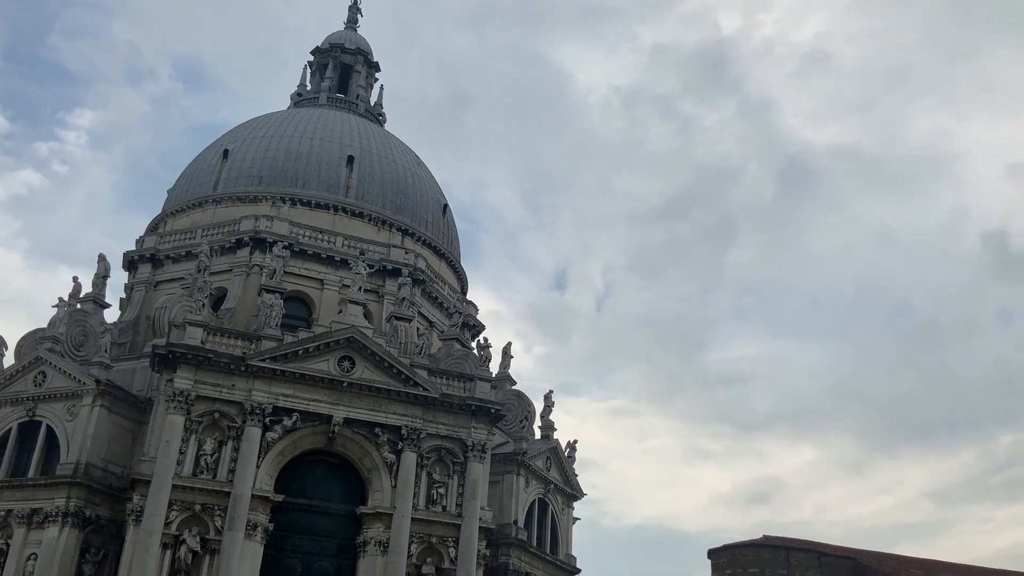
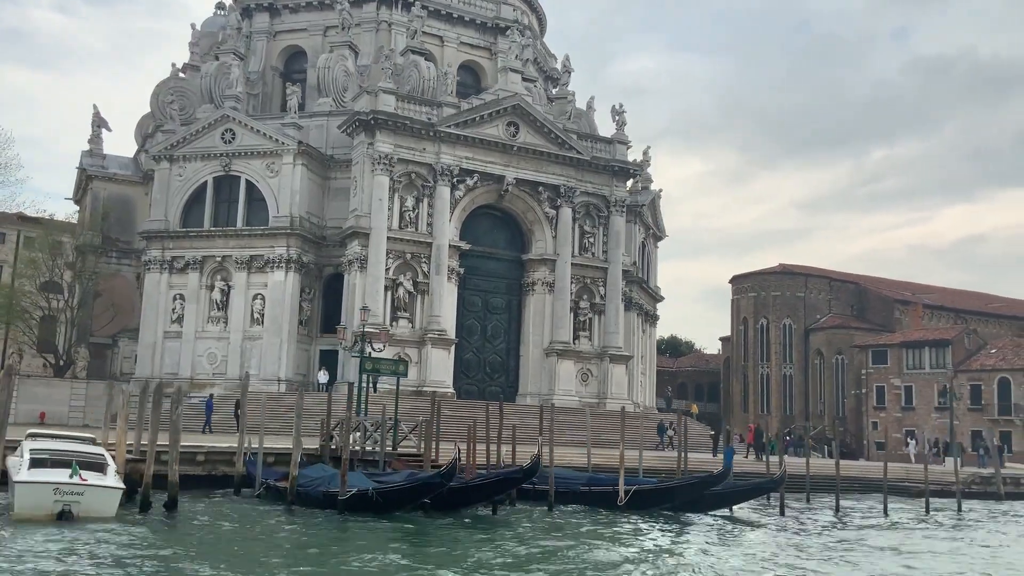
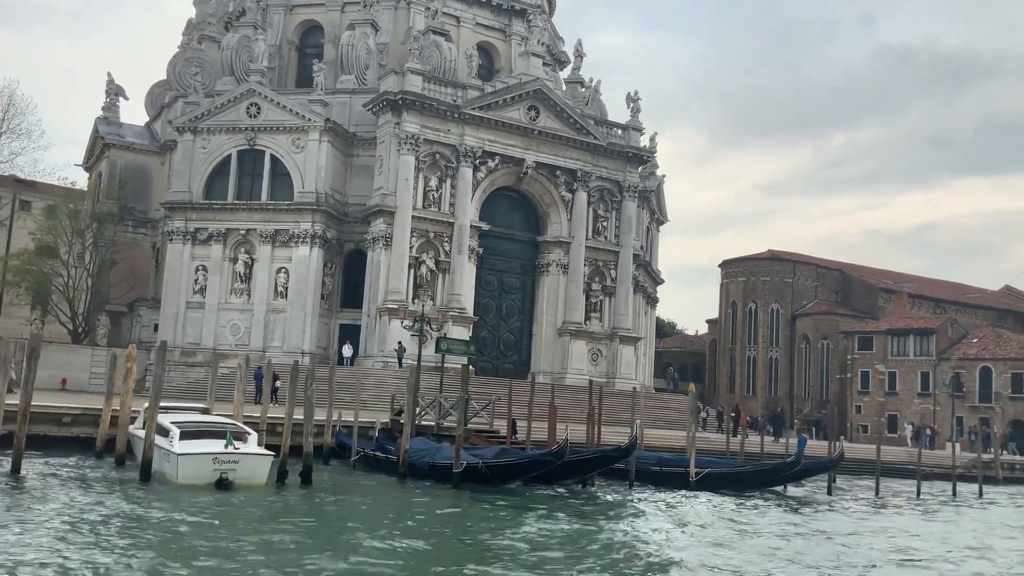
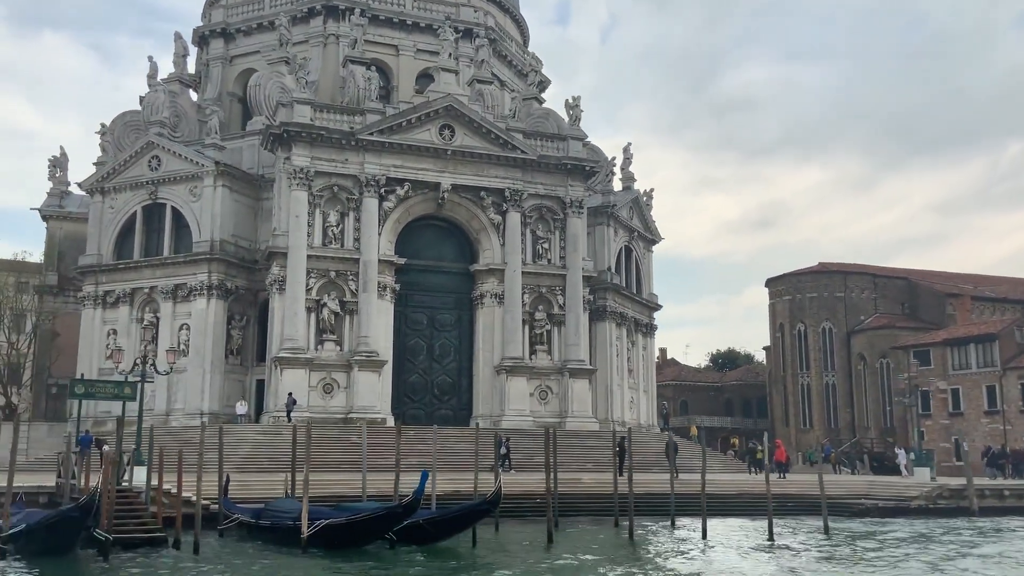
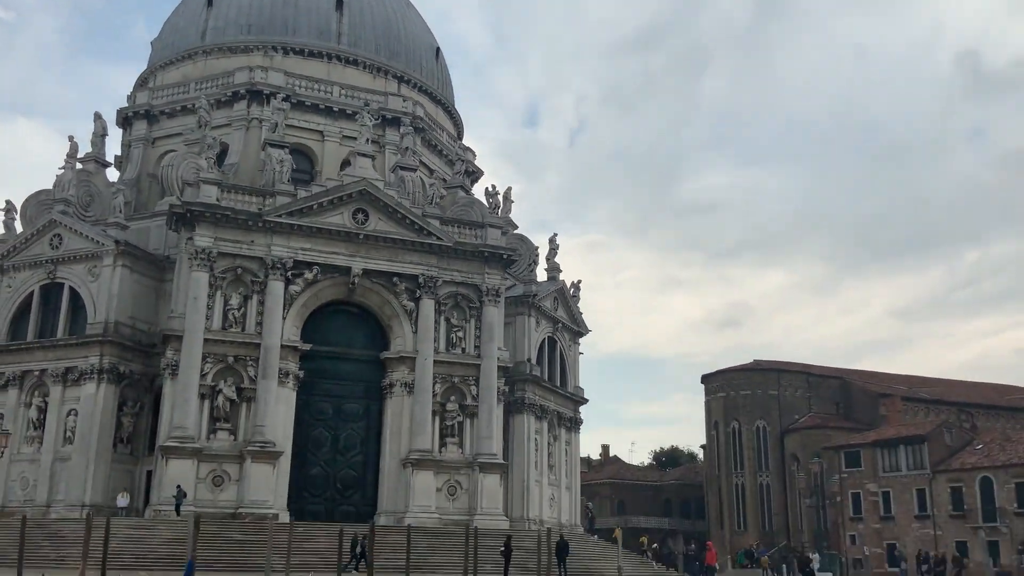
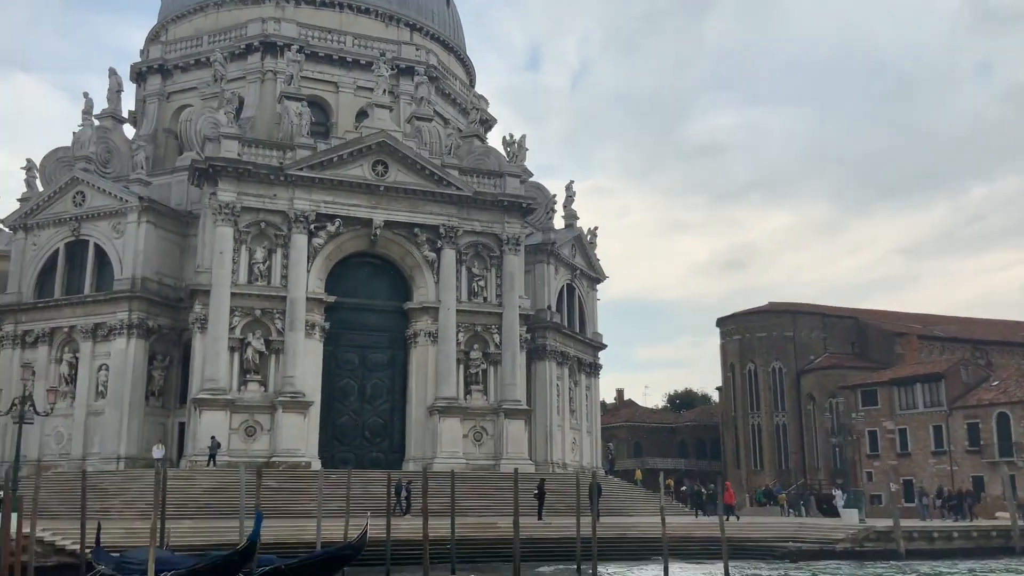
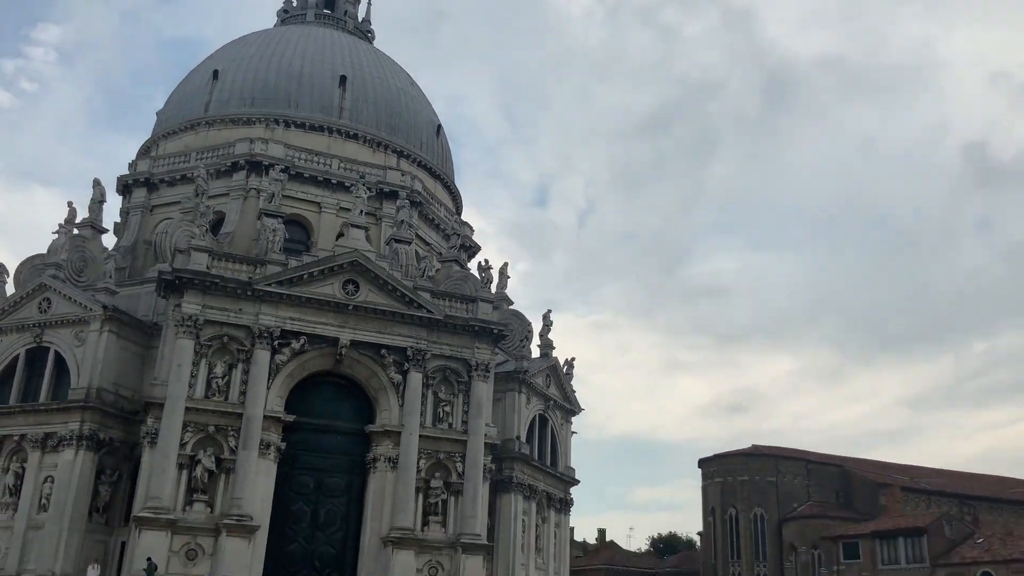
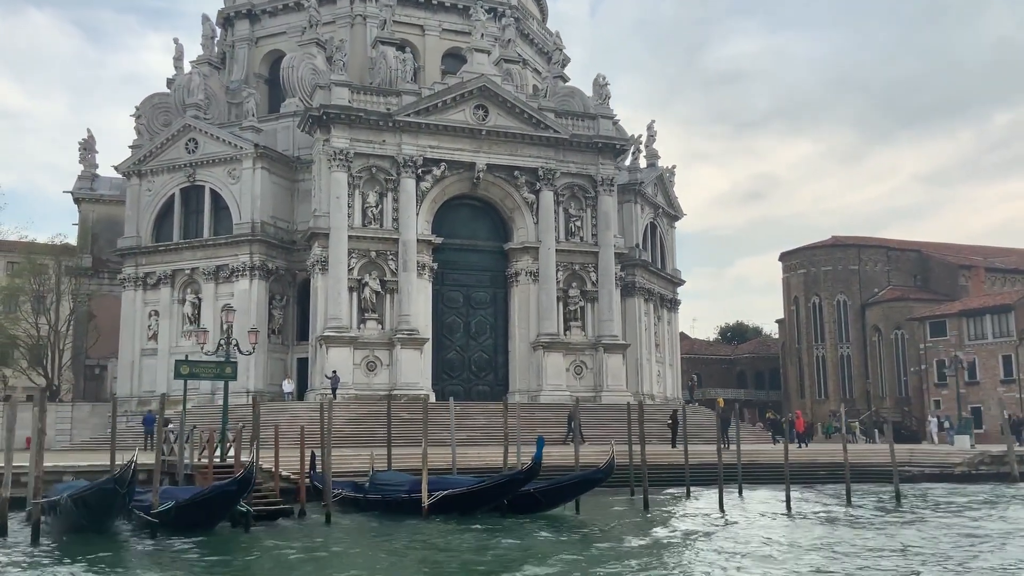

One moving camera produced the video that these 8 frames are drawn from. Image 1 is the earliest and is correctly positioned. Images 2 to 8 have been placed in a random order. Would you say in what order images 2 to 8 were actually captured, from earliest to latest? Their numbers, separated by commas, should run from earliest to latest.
7, 5, 6, 4, 8, 2, 3
